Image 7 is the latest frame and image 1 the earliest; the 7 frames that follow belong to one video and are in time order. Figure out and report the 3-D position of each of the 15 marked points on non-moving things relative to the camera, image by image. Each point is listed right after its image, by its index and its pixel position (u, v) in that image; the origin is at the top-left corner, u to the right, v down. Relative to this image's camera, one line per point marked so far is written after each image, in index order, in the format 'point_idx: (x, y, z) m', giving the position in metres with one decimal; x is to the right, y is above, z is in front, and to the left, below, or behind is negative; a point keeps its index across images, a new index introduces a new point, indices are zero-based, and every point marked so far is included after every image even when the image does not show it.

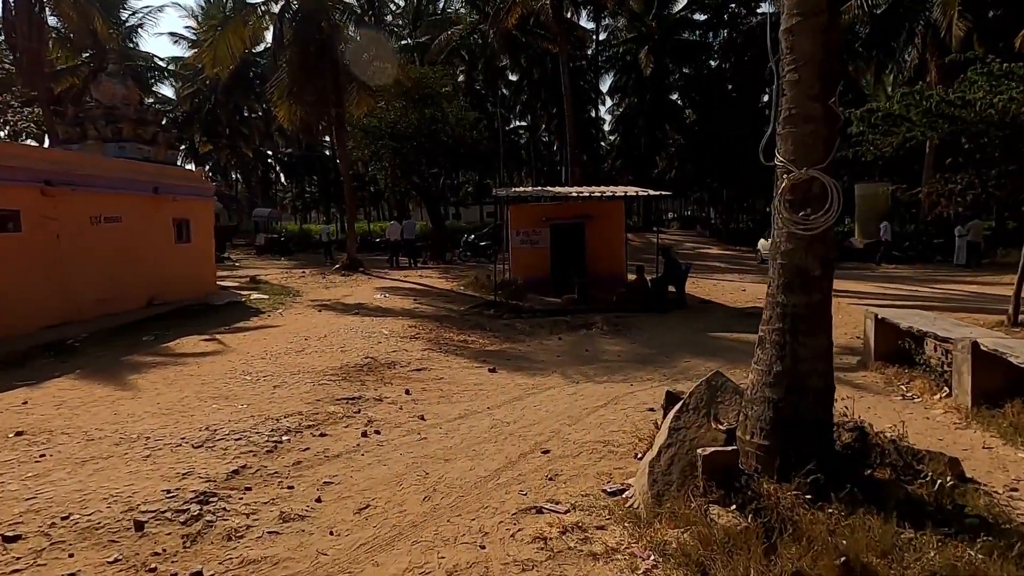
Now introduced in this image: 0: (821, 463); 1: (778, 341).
0: (+2.0, -1.1, +4.3) m
1: (+1.8, -0.4, +4.4) m
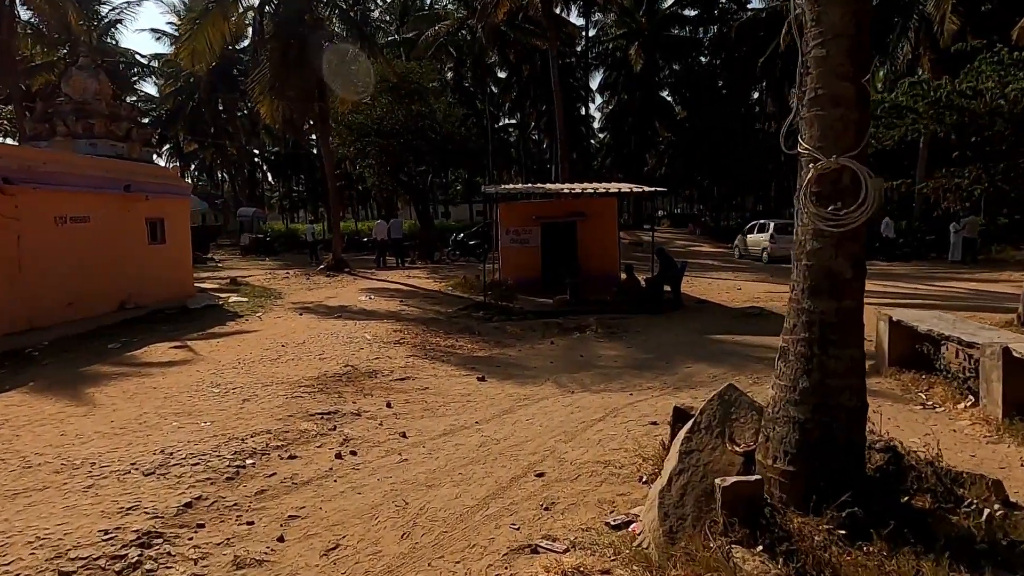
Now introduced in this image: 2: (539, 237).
0: (+1.9, -1.2, +3.7) m
1: (+1.7, -0.4, +3.9) m
2: (+0.7, +1.3, +16.7) m
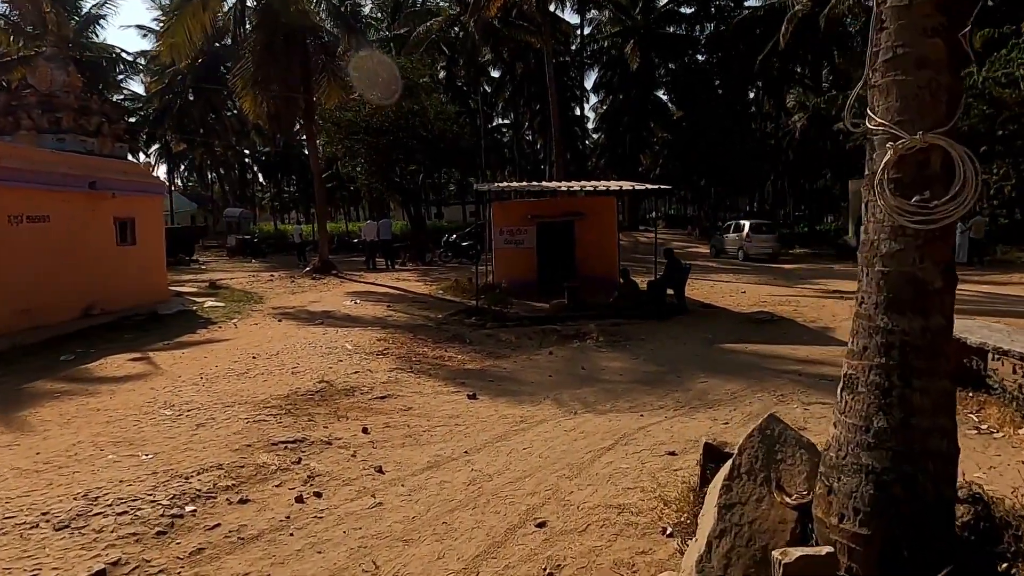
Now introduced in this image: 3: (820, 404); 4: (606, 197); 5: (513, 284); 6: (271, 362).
0: (+1.9, -1.2, +2.9) m
1: (+1.7, -0.4, +3.0) m
2: (+0.5, +1.2, +15.9) m
3: (+3.0, -1.1, +6.5) m
4: (+2.2, +2.1, +15.7) m
5: (0.0, +0.1, +15.9) m
6: (-3.0, -0.9, +8.3) m
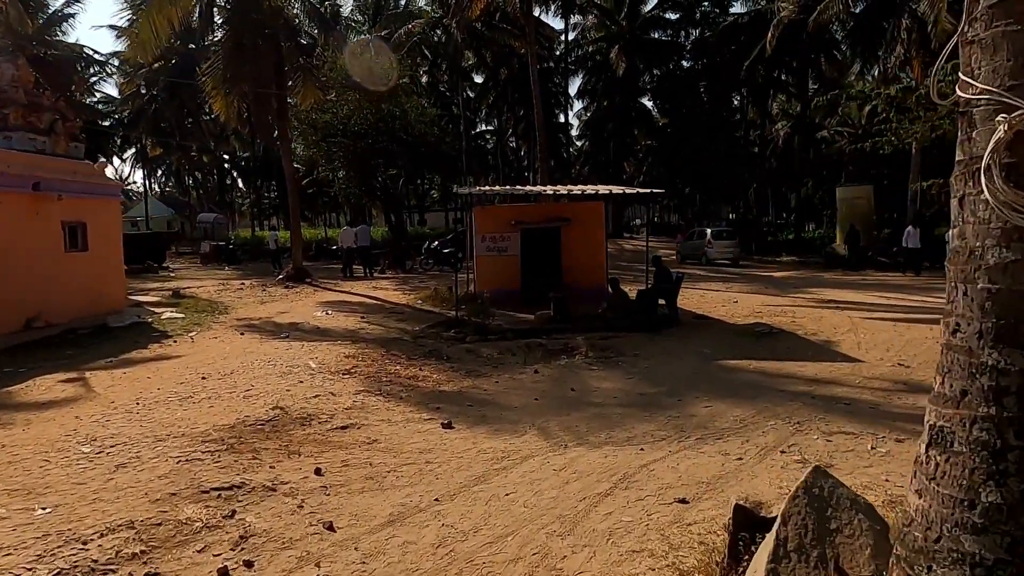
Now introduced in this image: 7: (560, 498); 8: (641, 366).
0: (+1.8, -1.3, +2.1) m
1: (+1.6, -0.5, +2.2) m
2: (+0.1, +1.0, +15.1) m
3: (+2.9, -1.3, +5.7) m
4: (+1.8, +1.9, +14.9) m
5: (-0.4, -0.1, +15.1) m
6: (-3.2, -1.1, +7.4) m
7: (+0.3, -1.4, +4.4) m
8: (+1.7, -1.0, +8.5) m
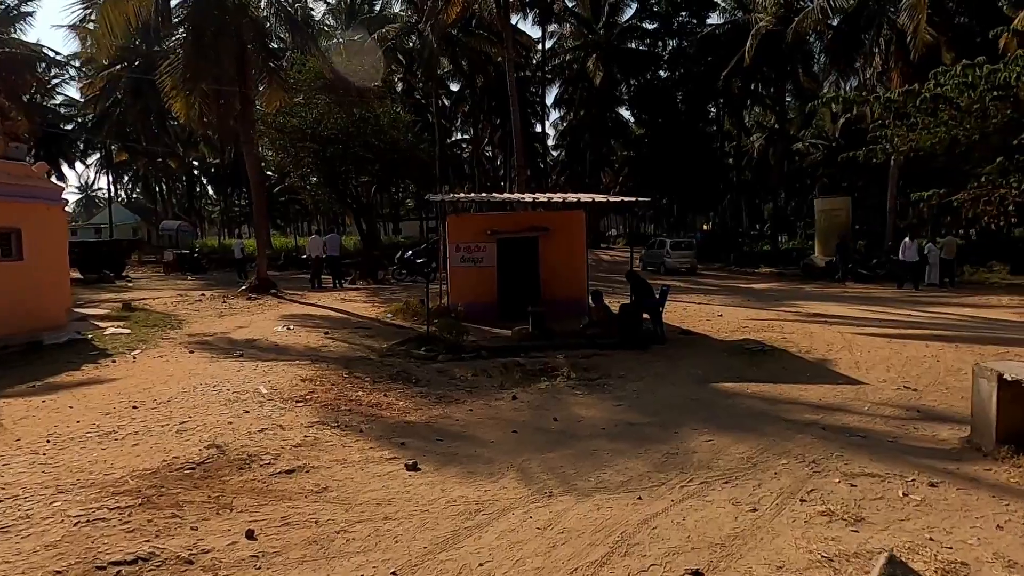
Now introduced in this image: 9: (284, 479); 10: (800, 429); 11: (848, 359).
0: (+1.8, -1.4, +1.3) m
1: (+1.5, -0.6, +1.5) m
2: (-0.4, +0.7, +14.3) m
3: (+2.7, -1.4, +5.0) m
4: (+1.3, +1.6, +14.2) m
5: (-0.9, -0.4, +14.2) m
6: (-3.5, -1.2, +6.4) m
7: (+0.2, -1.5, +3.6) m
8: (+1.4, -1.2, +7.8) m
9: (-1.7, -1.4, +4.9) m
10: (+2.7, -1.3, +6.2) m
11: (+5.1, -1.1, +10.1) m
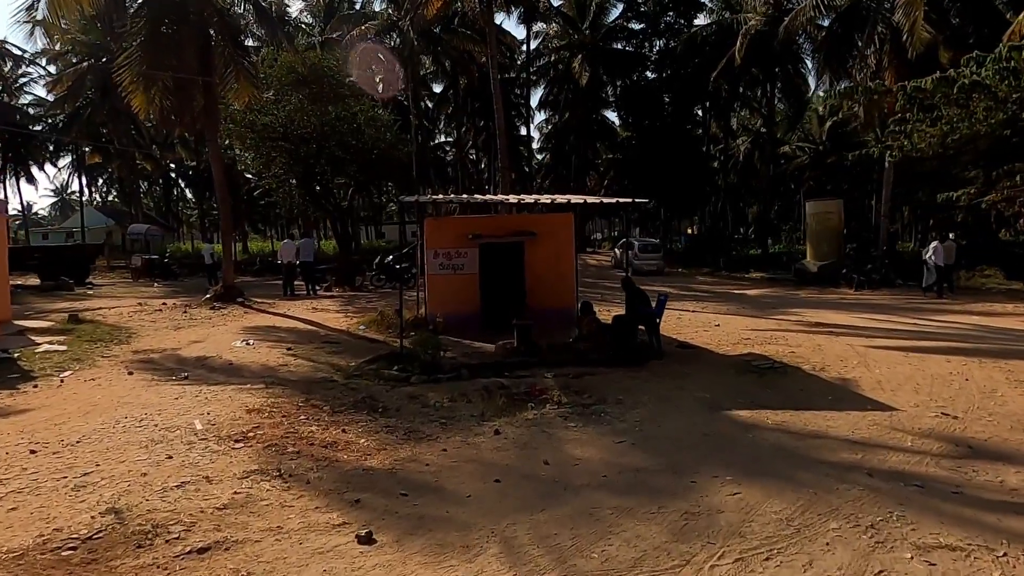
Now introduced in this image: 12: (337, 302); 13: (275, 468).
0: (+1.8, -1.5, +0.3) m
1: (+1.5, -0.7, +0.4) m
2: (-0.7, +0.5, +13.1) m
3: (+2.6, -1.5, +3.9) m
4: (+1.0, +1.5, +13.1) m
5: (-1.2, -0.6, +13.1) m
6: (-3.6, -1.4, +5.2) m
7: (+0.1, -1.6, +2.5) m
8: (+1.2, -1.3, +6.7) m
9: (-1.8, -1.5, +3.8) m
10: (+2.6, -1.5, +5.1) m
11: (+4.9, -1.2, +9.1) m
12: (-5.1, -0.4, +19.1) m
13: (-1.9, -1.4, +5.3) m
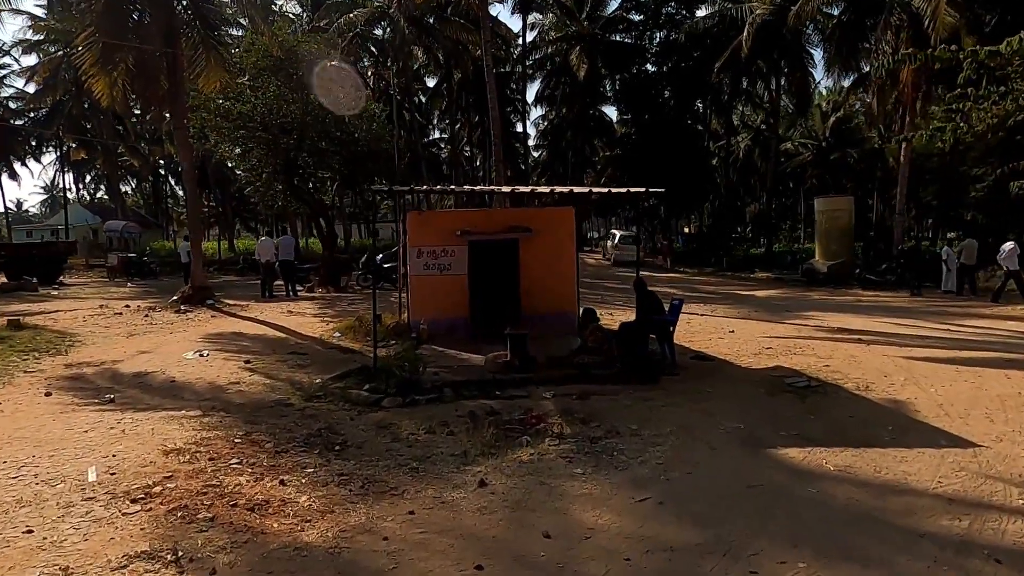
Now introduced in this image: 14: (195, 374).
0: (+1.7, -1.6, -1.2) m
1: (+1.5, -0.8, -1.0) m
2: (-0.8, +0.5, +11.7) m
3: (+2.5, -1.6, +2.5) m
4: (+0.9, +1.4, +11.7) m
5: (-1.4, -0.6, +11.6) m
6: (-3.7, -1.4, +3.8) m
7: (+0.1, -1.7, +1.1) m
8: (+1.1, -1.4, +5.3) m
9: (-1.9, -1.6, +2.3) m
10: (+2.5, -1.5, +3.7) m
11: (+4.8, -1.3, +7.7) m
12: (-5.2, -0.4, +17.6) m
13: (-1.9, -1.5, +3.8) m
14: (-4.1, -1.1, +8.7) m
